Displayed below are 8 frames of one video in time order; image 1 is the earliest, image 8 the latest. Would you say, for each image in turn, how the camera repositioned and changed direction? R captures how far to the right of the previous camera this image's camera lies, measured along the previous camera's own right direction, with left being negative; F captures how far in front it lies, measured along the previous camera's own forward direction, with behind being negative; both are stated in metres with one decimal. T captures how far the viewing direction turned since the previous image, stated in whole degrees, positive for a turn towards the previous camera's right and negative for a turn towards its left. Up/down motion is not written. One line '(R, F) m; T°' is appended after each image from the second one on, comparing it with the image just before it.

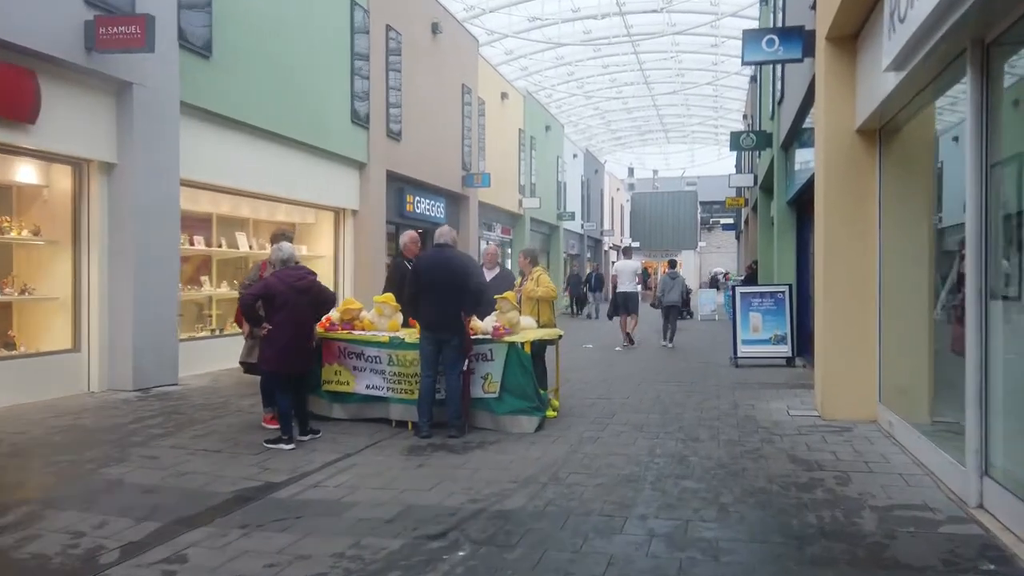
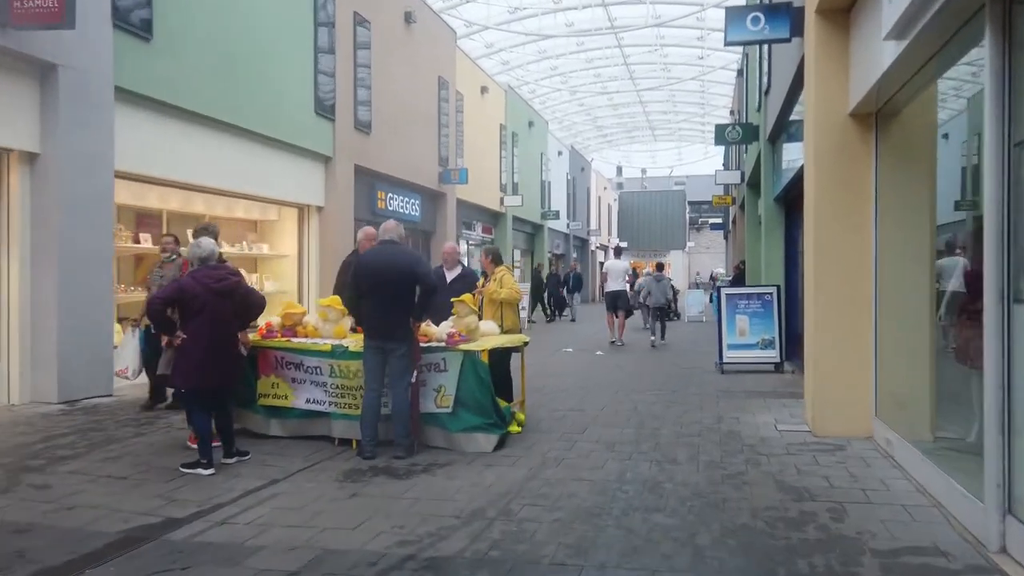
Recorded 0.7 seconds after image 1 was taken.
(+0.3, +0.8) m; +1°
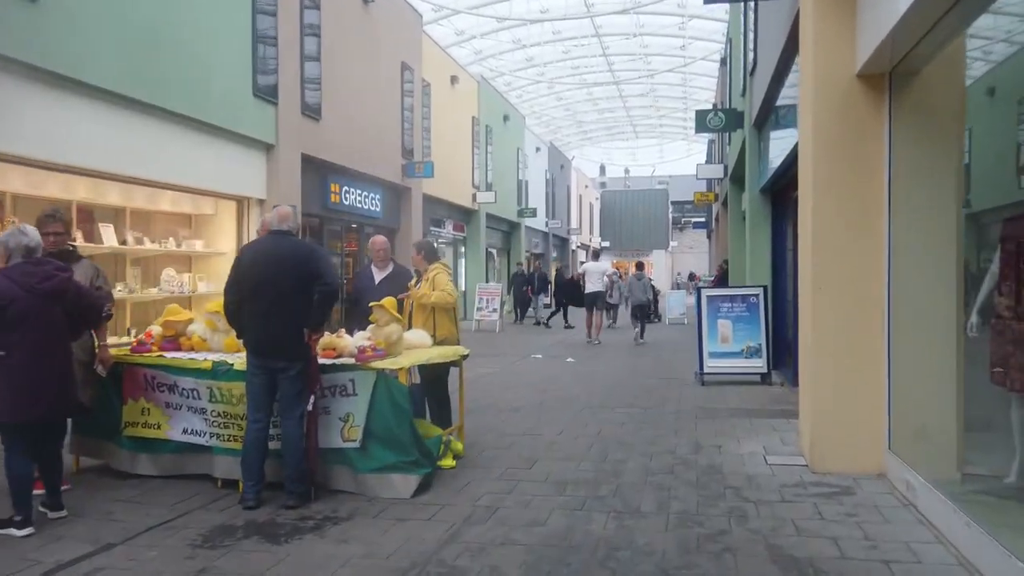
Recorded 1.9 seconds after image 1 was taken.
(+0.5, +1.4) m; +1°
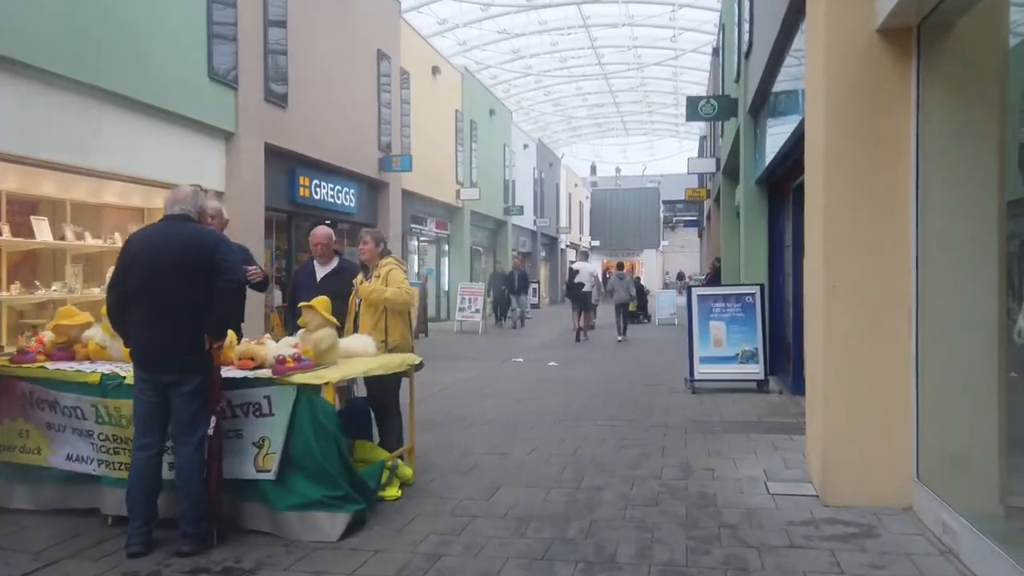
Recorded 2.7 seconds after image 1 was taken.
(+0.3, +1.0) m; +1°
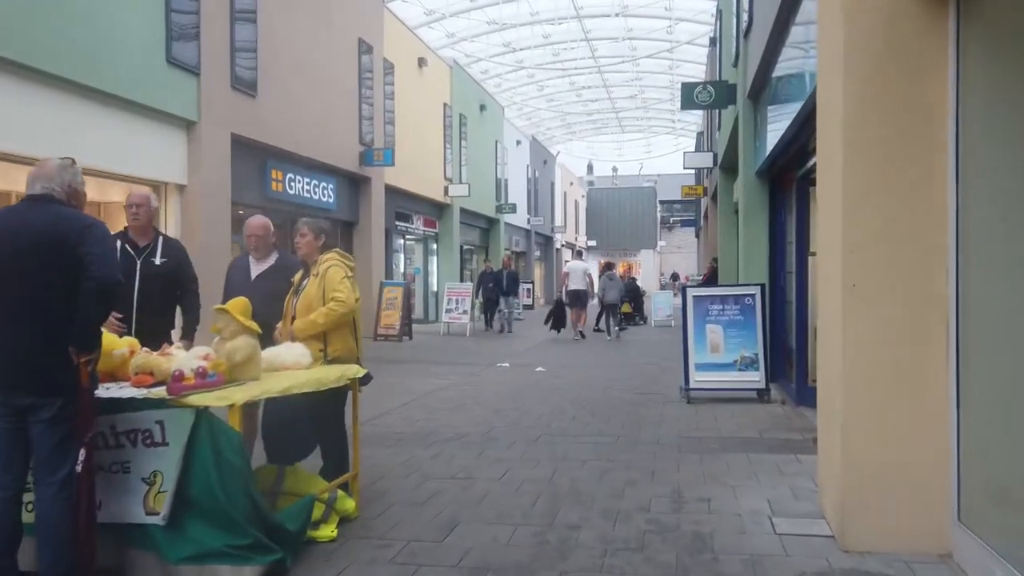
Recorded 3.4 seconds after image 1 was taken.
(+0.3, +0.9) m; 0°
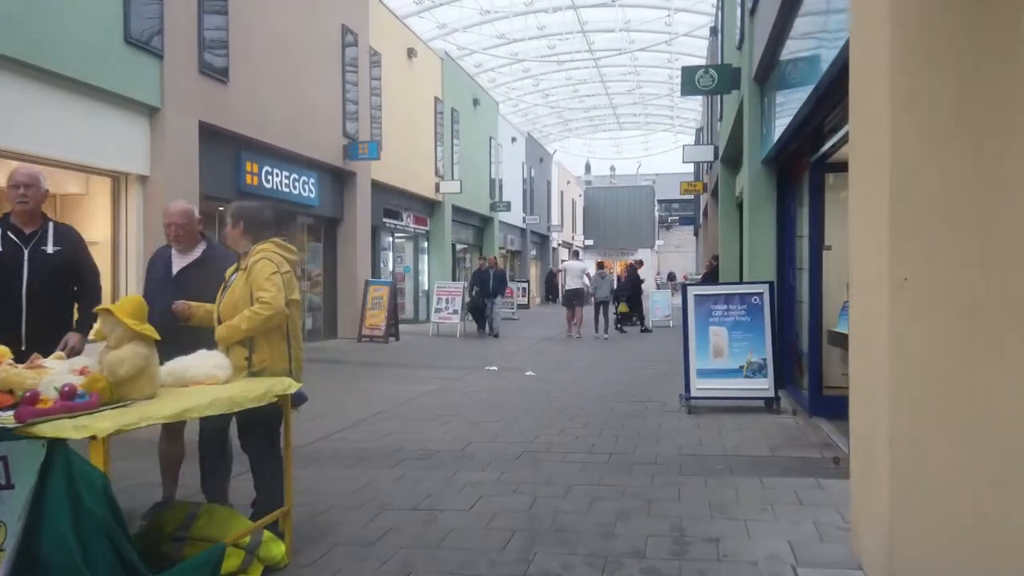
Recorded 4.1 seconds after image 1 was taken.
(+0.2, +0.9) m; 0°
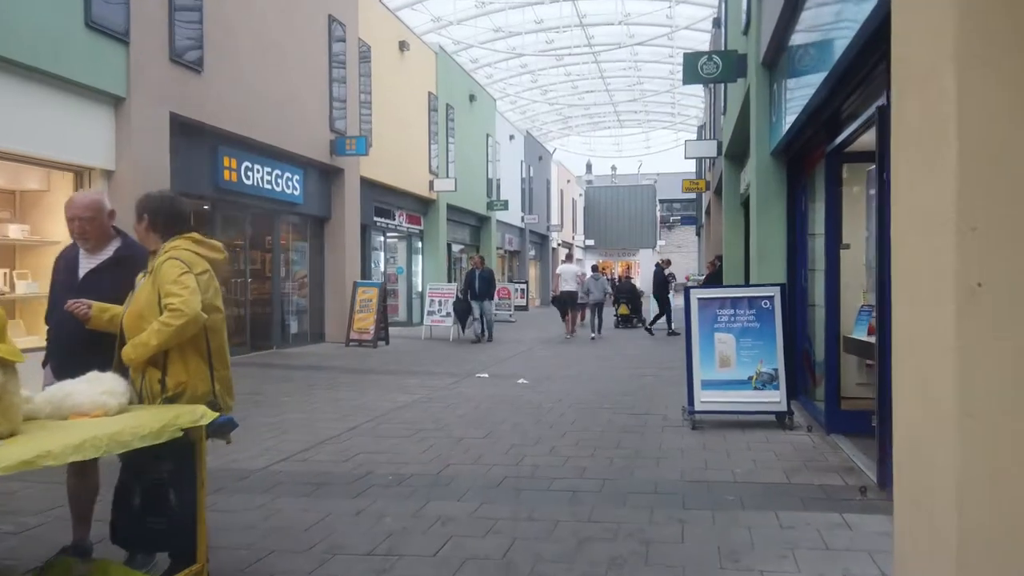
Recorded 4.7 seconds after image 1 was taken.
(+0.2, +0.8) m; 0°
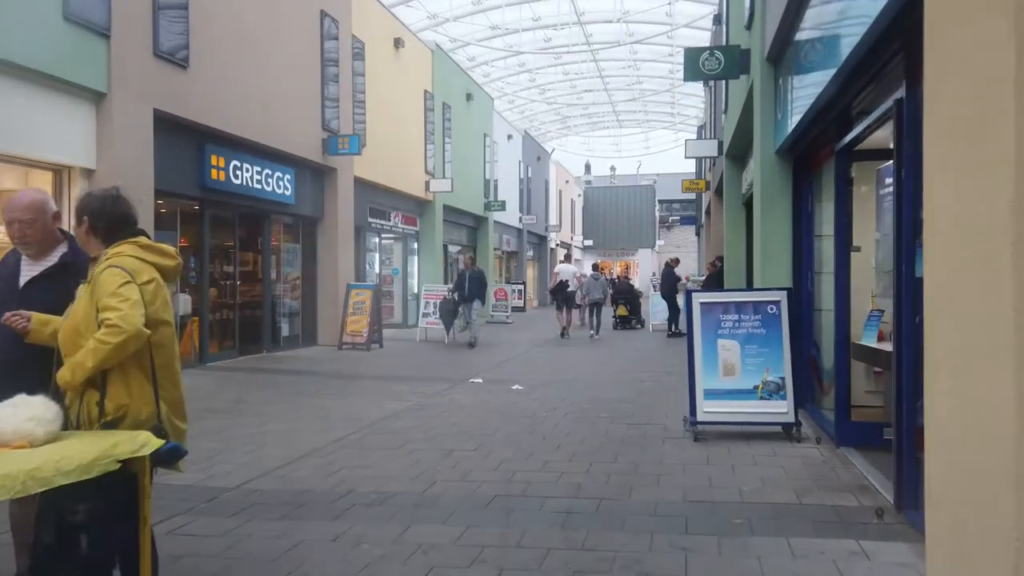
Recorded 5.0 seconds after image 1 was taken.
(+0.1, +0.4) m; 0°
